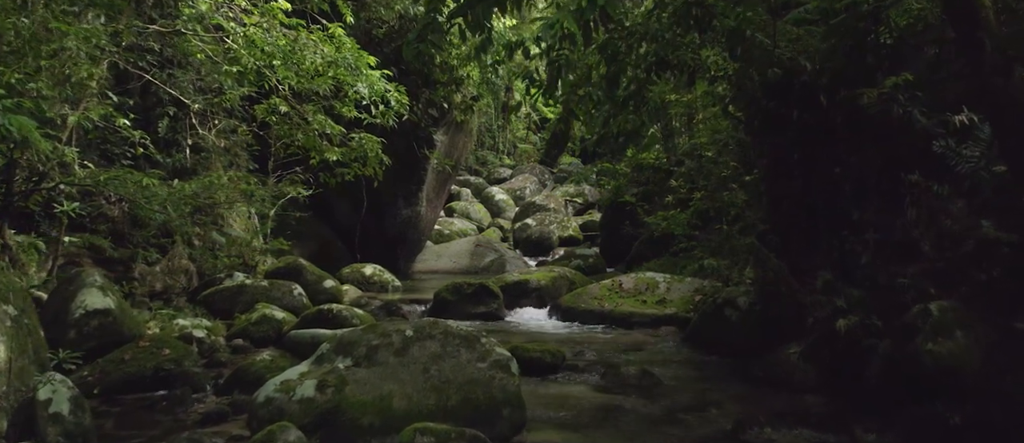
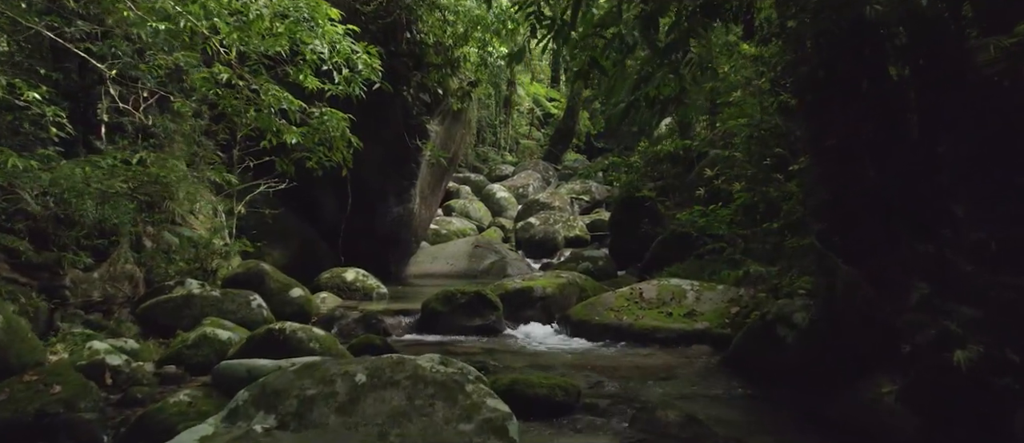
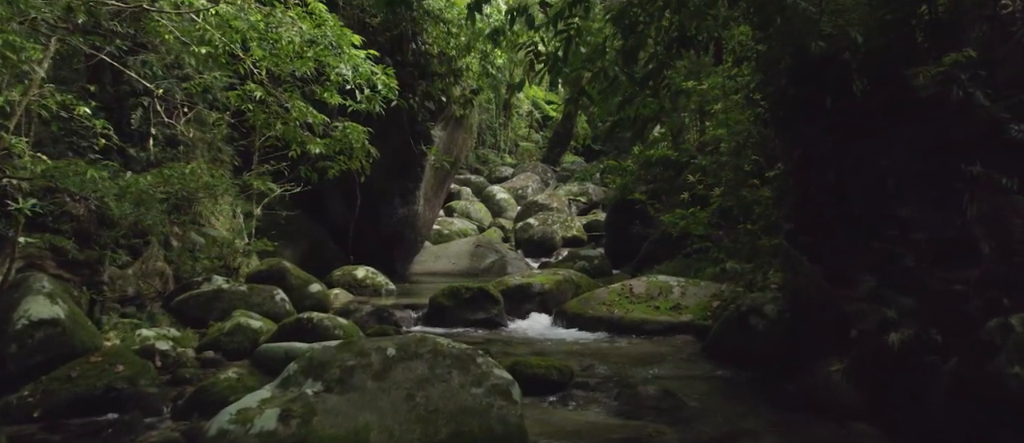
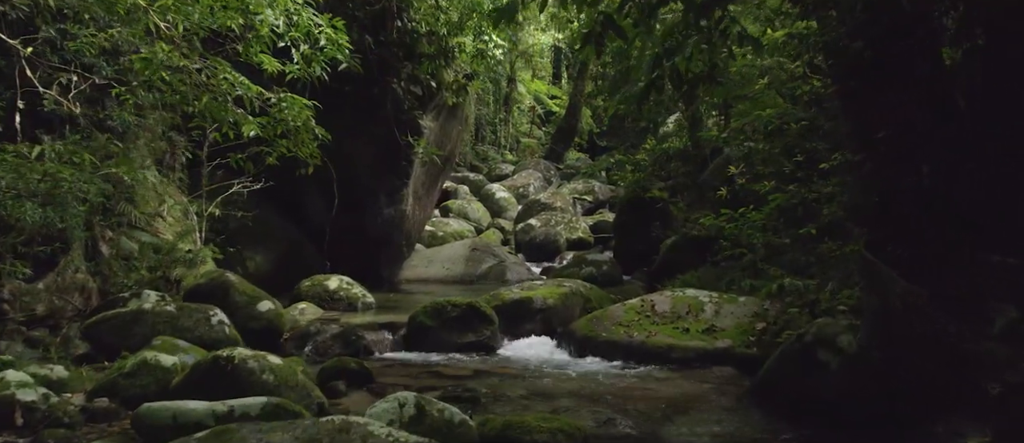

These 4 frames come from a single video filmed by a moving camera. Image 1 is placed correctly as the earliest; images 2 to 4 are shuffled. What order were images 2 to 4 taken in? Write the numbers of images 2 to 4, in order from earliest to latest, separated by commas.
3, 2, 4
